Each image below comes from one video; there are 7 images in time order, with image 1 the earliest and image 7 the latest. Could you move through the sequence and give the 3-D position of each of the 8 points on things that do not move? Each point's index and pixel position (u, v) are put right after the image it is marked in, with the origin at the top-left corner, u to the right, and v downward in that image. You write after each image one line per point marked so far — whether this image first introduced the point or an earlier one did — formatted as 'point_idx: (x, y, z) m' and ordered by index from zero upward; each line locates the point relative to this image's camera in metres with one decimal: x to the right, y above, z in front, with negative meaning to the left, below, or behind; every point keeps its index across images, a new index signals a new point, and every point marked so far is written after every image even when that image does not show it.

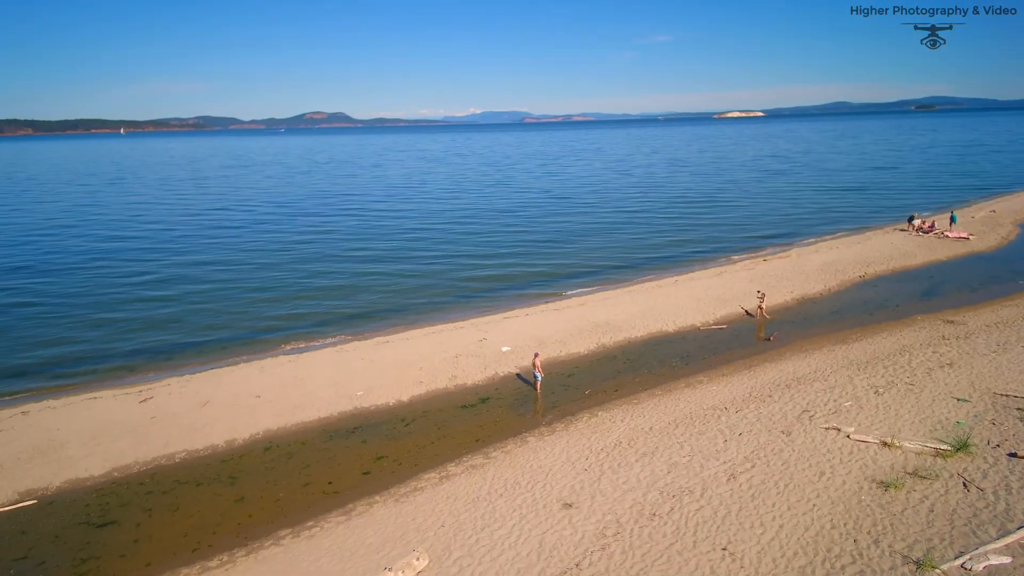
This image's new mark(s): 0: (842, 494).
0: (+5.4, -3.4, +9.7) m
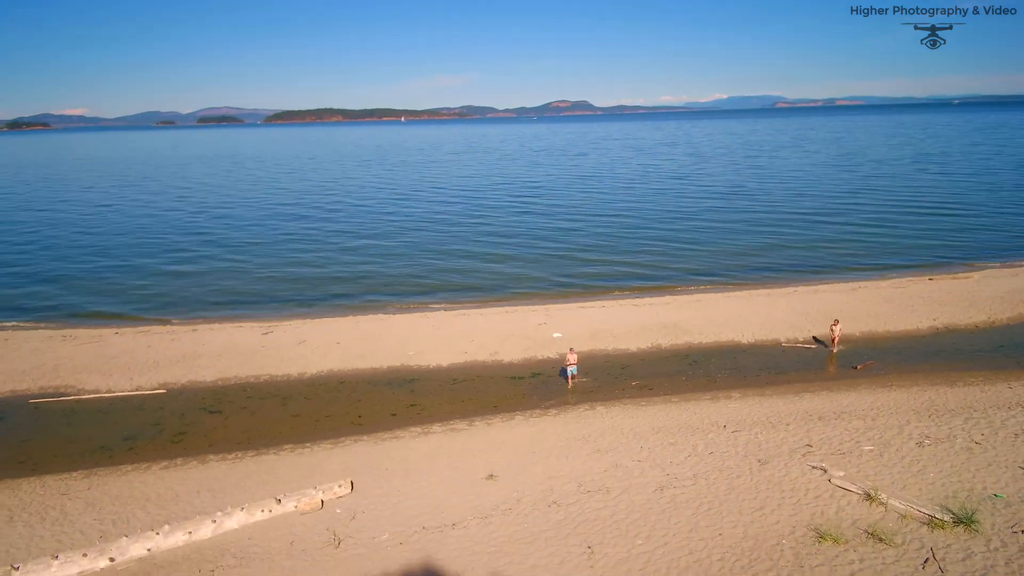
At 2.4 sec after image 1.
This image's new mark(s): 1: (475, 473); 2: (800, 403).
0: (+3.7, -3.7, +8.9) m
1: (-0.7, -3.4, +10.9) m
2: (+6.4, -2.6, +13.2) m
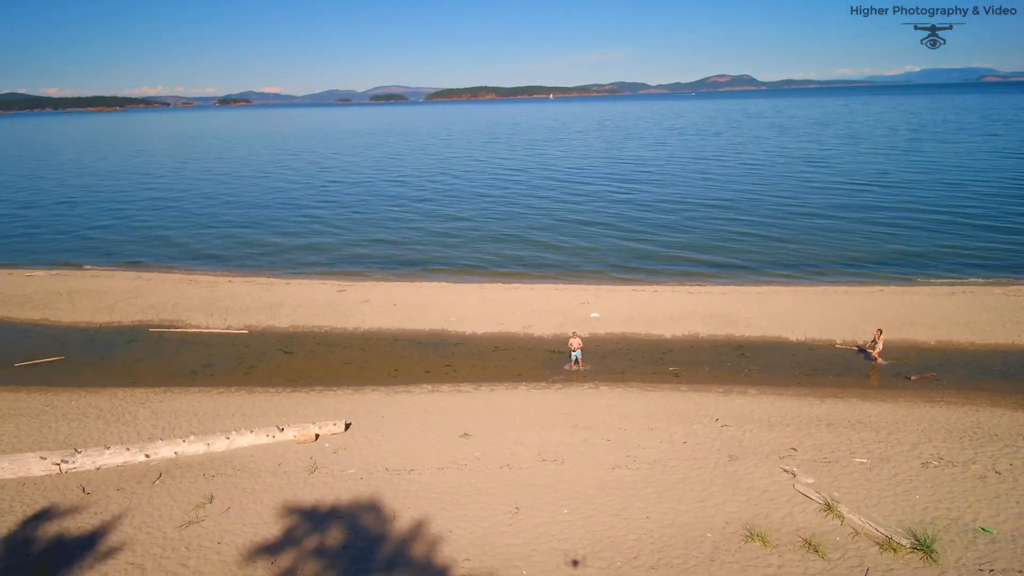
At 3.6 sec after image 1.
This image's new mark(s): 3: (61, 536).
0: (+2.6, -3.5, +8.8) m
1: (-1.2, -2.8, +11.8) m
2: (+6.4, -2.5, +12.3) m
3: (-7.0, -3.8, +9.1) m
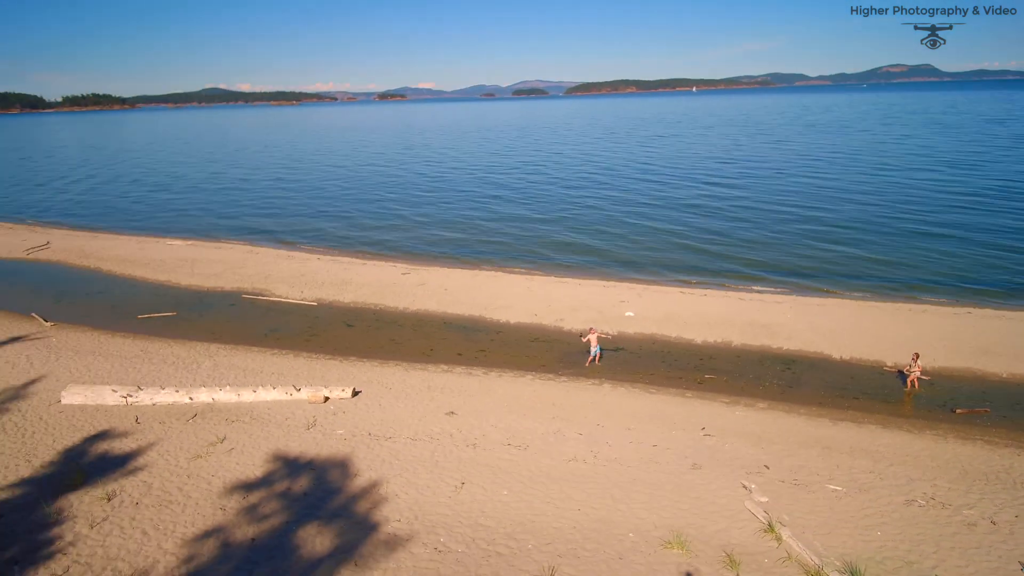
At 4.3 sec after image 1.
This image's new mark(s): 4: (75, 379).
0: (+1.6, -3.5, +8.8) m
1: (-1.4, -2.5, +12.5) m
2: (+6.0, -2.7, +11.4) m
3: (-7.7, -3.1, +11.2) m
4: (-10.5, -2.2, +14.2) m
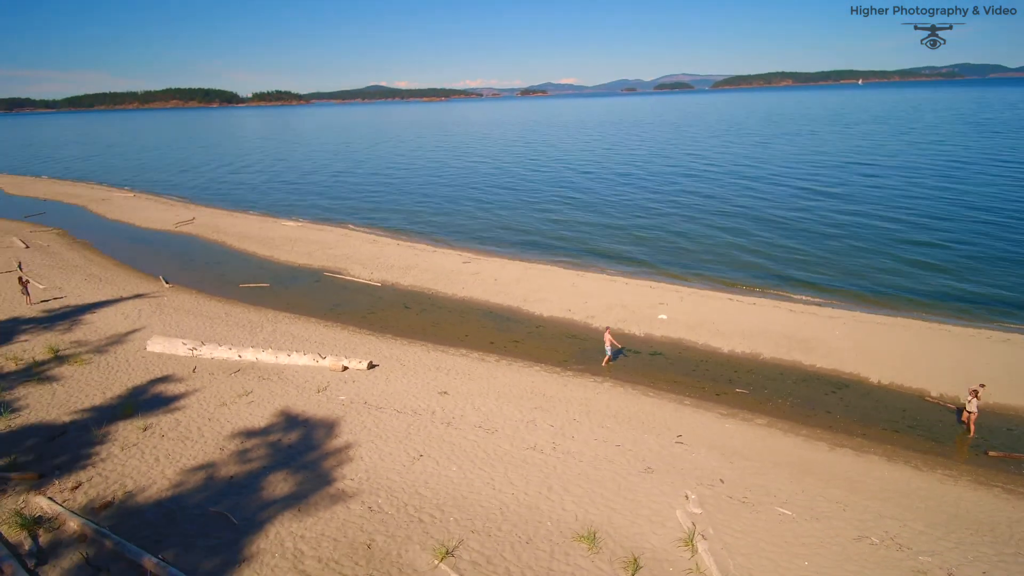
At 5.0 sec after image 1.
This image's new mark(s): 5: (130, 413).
0: (+0.5, -3.4, +9.1) m
1: (-1.6, -2.2, +13.3) m
2: (+5.4, -3.0, +10.6) m
3: (-8.0, -2.4, +13.4) m
4: (-10.0, -1.2, +17.0) m
5: (-8.0, -2.6, +12.4) m
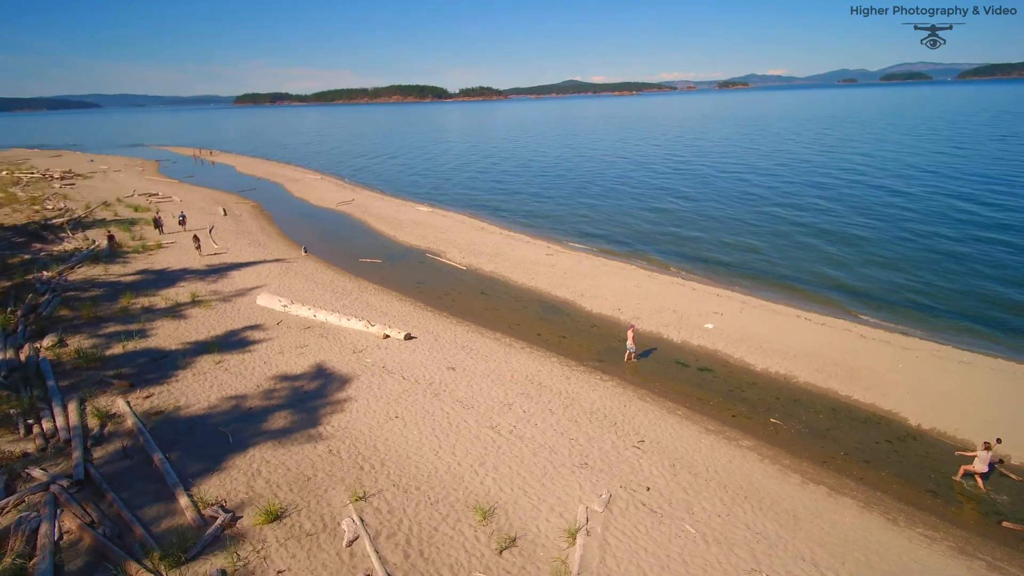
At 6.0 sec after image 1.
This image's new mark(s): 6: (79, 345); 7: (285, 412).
0: (-0.8, -3.2, +9.8) m
1: (-1.3, -1.8, +14.4) m
2: (+4.4, -3.2, +9.7) m
3: (-7.4, -1.4, +16.4) m
4: (-8.2, -0.1, +20.4) m
5: (-7.8, -1.6, +15.5) m
6: (-11.5, -1.5, +15.7) m
7: (-4.7, -2.6, +12.2) m
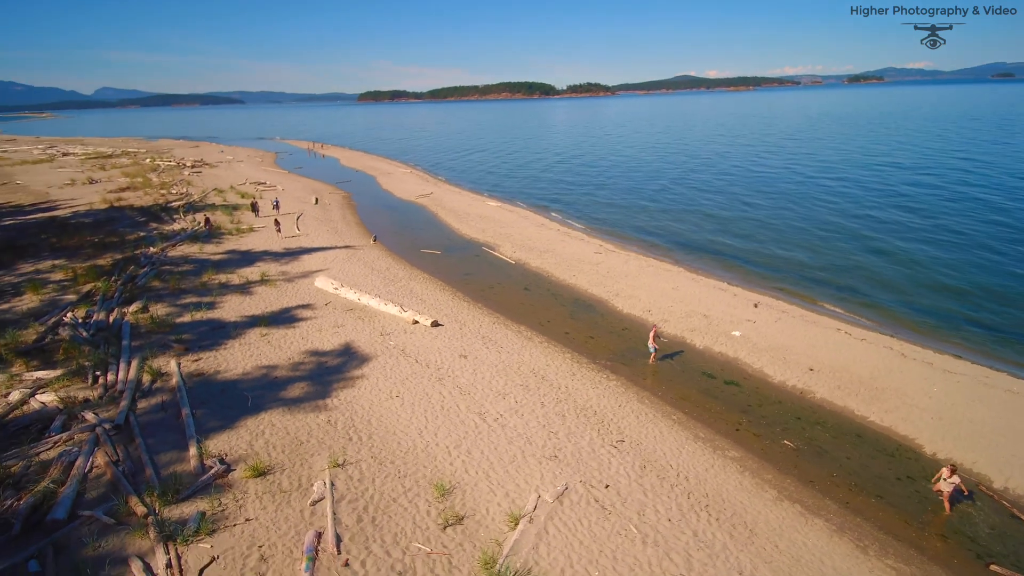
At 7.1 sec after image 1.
0: (-1.3, -3.0, +10.3) m
1: (-1.0, -1.6, +14.9) m
2: (+3.8, -3.3, +9.4) m
3: (-6.6, -0.8, +18.0) m
4: (-6.6, +0.5, +22.0) m
5: (-7.1, -1.0, +17.1) m
6: (-10.7, -0.7, +18.0) m
7: (-4.7, -2.2, +13.4) m
